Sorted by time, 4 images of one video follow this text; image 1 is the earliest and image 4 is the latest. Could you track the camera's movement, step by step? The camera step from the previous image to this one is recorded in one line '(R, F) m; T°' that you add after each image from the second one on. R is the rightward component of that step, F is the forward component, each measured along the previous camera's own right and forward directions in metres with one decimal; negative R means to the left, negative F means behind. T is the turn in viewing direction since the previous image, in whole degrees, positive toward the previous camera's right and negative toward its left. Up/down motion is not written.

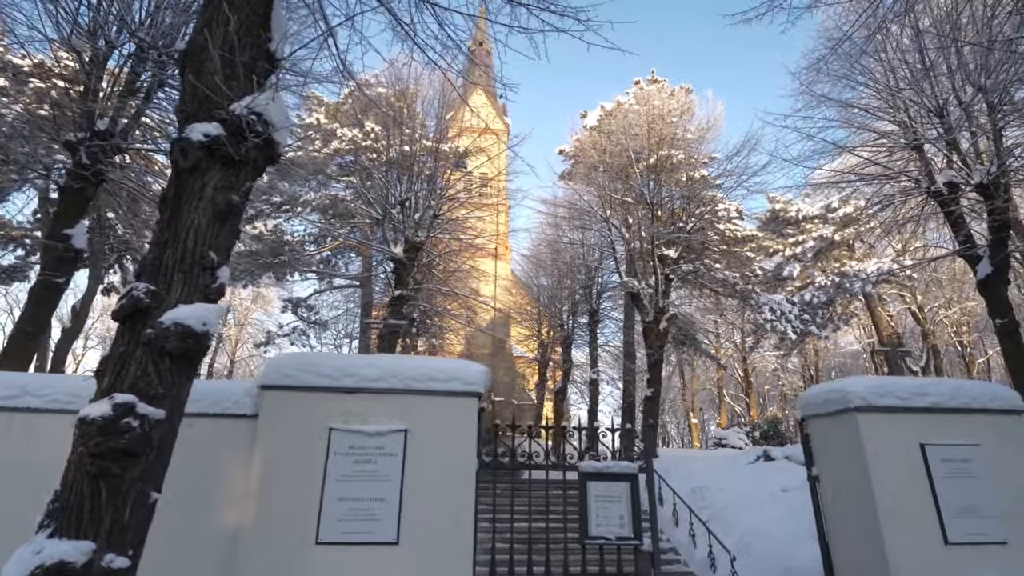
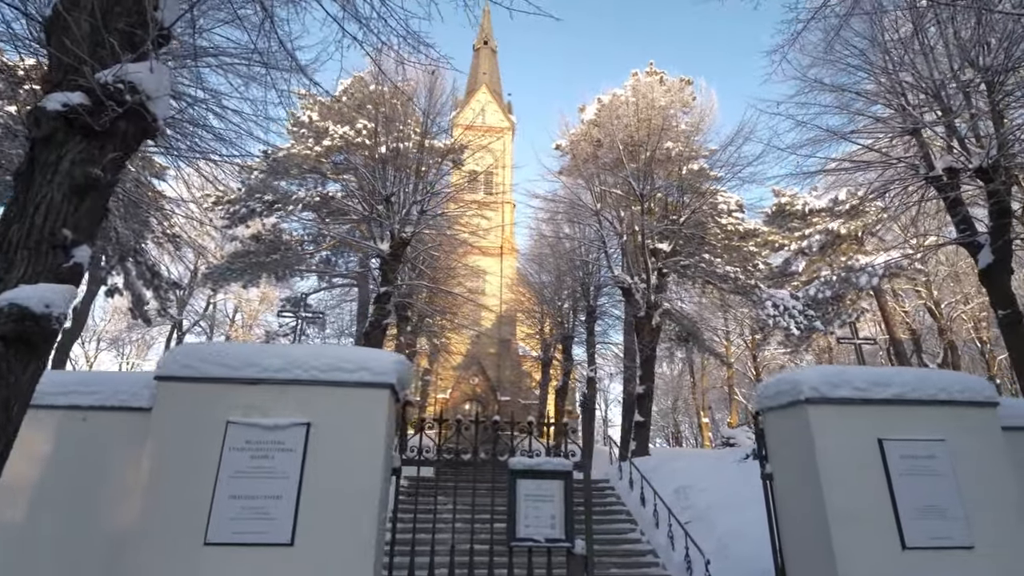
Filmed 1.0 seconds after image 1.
(+0.5, +0.2) m; -1°
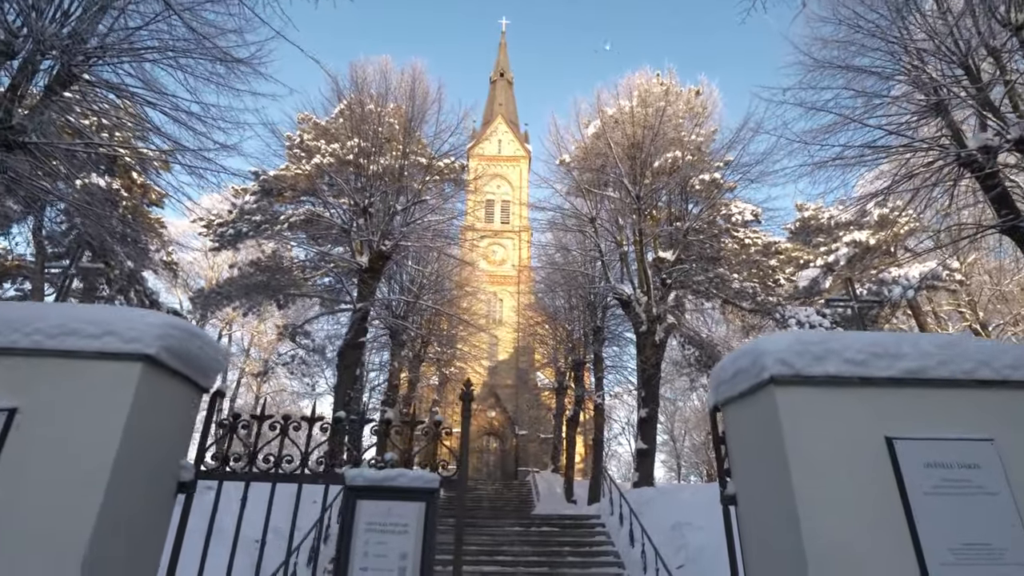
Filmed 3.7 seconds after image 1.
(+0.8, +1.0) m; -3°
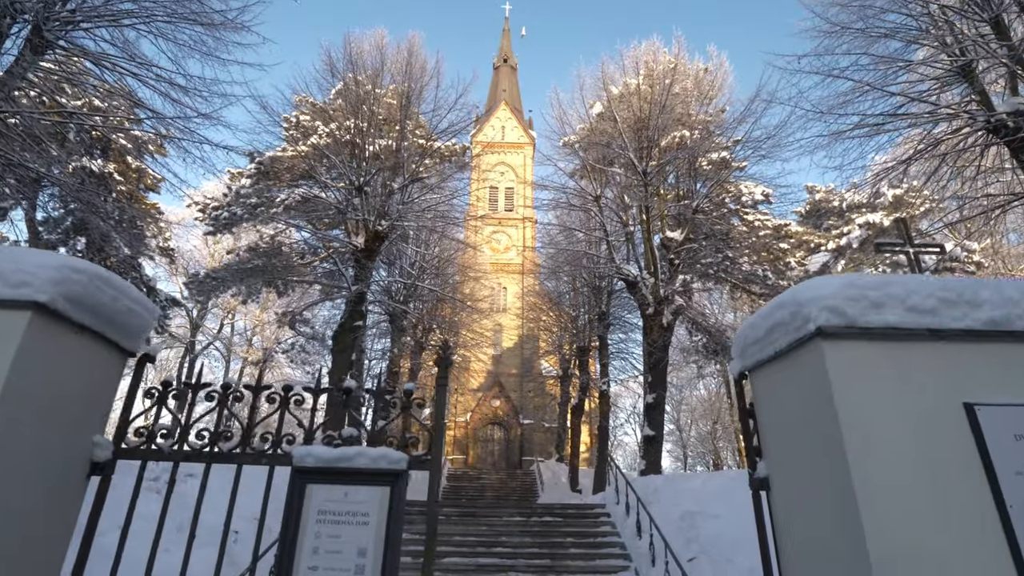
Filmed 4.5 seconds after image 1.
(+0.1, +0.4) m; -1°
